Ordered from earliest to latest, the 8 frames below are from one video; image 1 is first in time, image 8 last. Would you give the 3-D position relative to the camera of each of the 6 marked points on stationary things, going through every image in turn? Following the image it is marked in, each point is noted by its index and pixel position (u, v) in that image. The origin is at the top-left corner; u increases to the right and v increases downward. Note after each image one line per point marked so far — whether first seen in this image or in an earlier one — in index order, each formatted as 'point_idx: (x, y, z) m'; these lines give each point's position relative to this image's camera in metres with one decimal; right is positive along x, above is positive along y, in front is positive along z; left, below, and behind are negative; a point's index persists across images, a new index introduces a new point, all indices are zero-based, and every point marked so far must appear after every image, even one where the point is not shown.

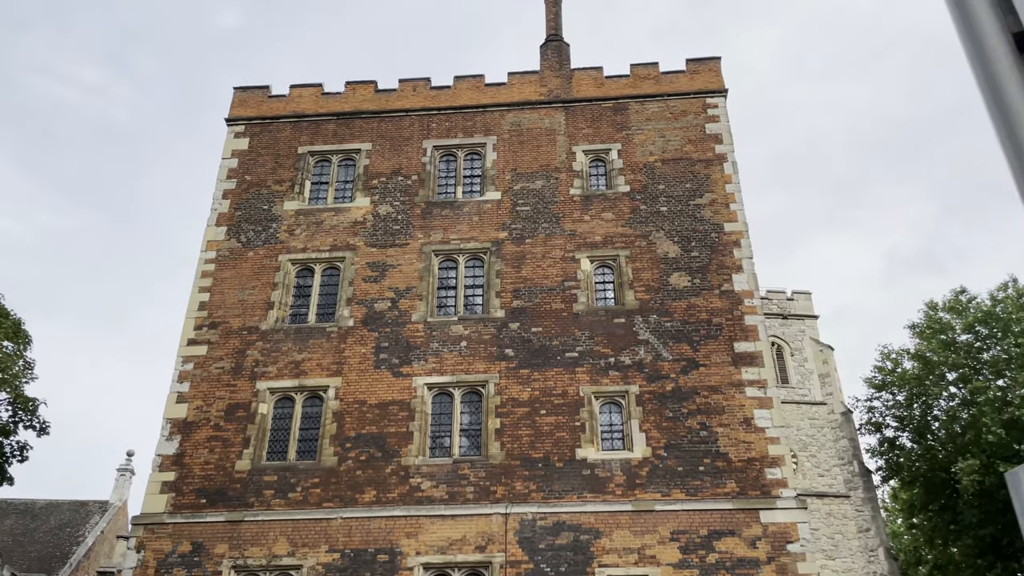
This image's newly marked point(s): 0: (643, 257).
0: (+2.5, +0.6, +16.4) m
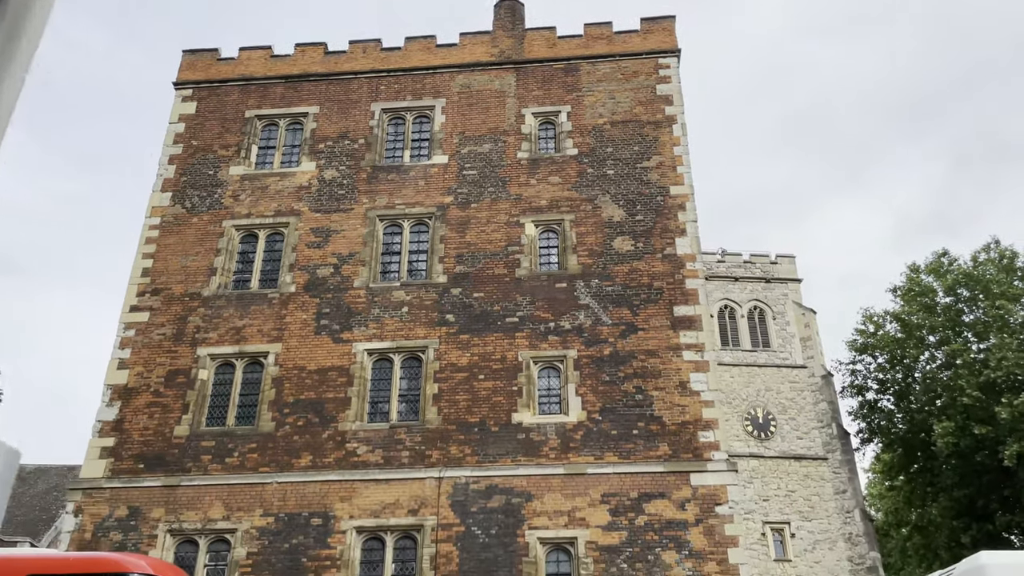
0: (+1.5, +1.3, +16.3) m
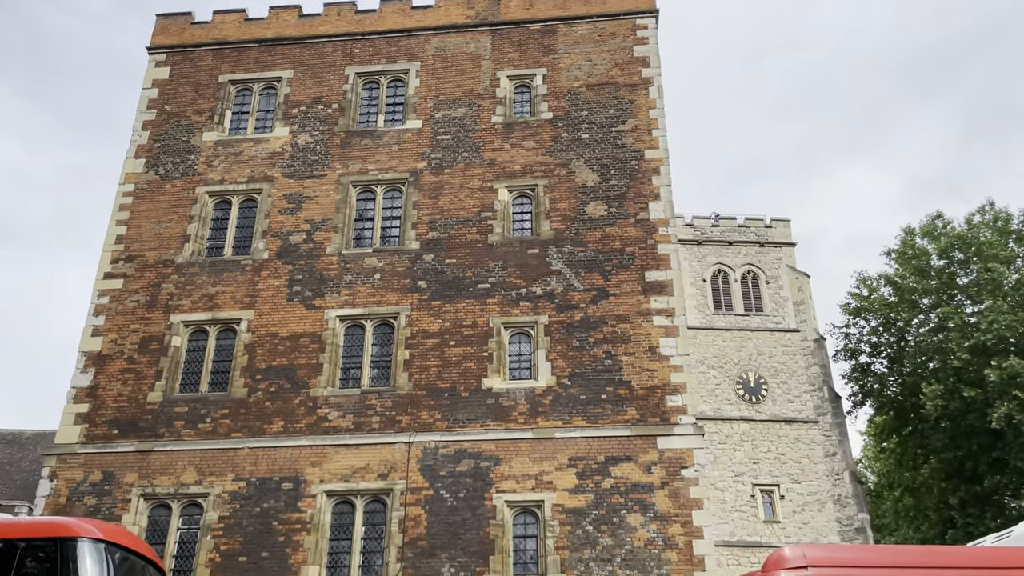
0: (+0.9, +2.0, +16.2) m
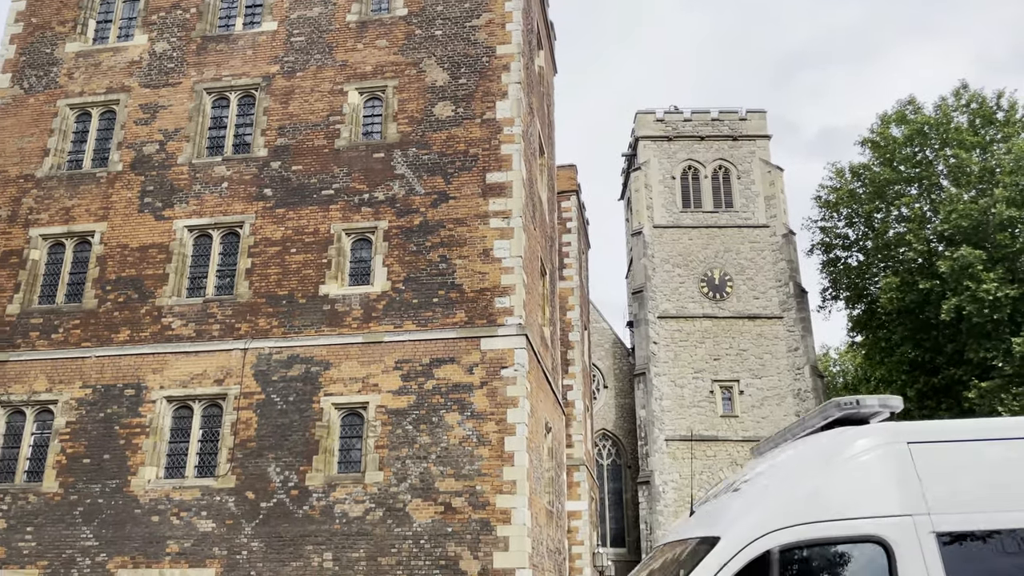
0: (-1.9, +3.8, +15.8) m
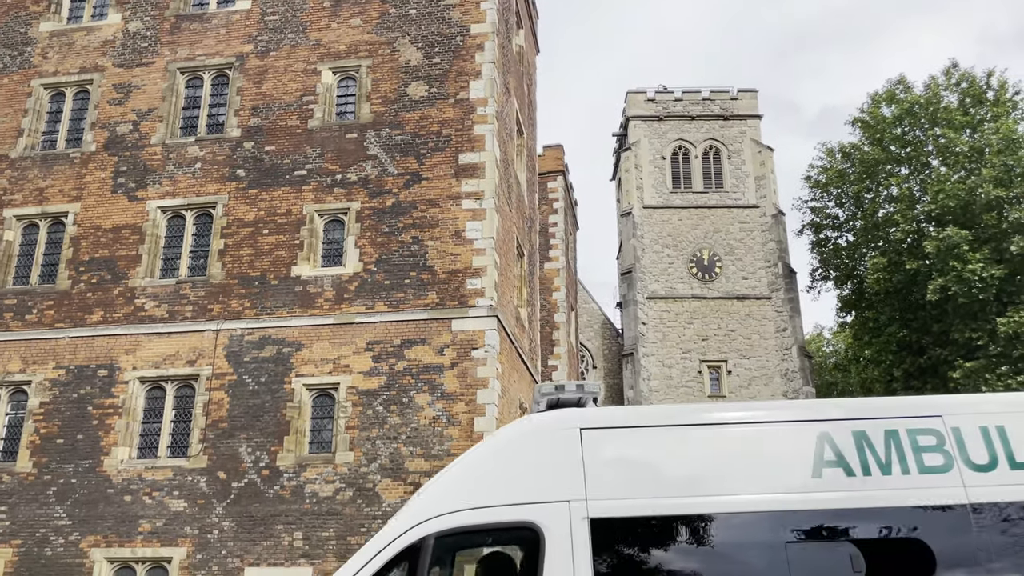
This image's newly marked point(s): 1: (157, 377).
0: (-2.4, +4.1, +15.7) m
1: (-6.0, -1.5, +14.2) m
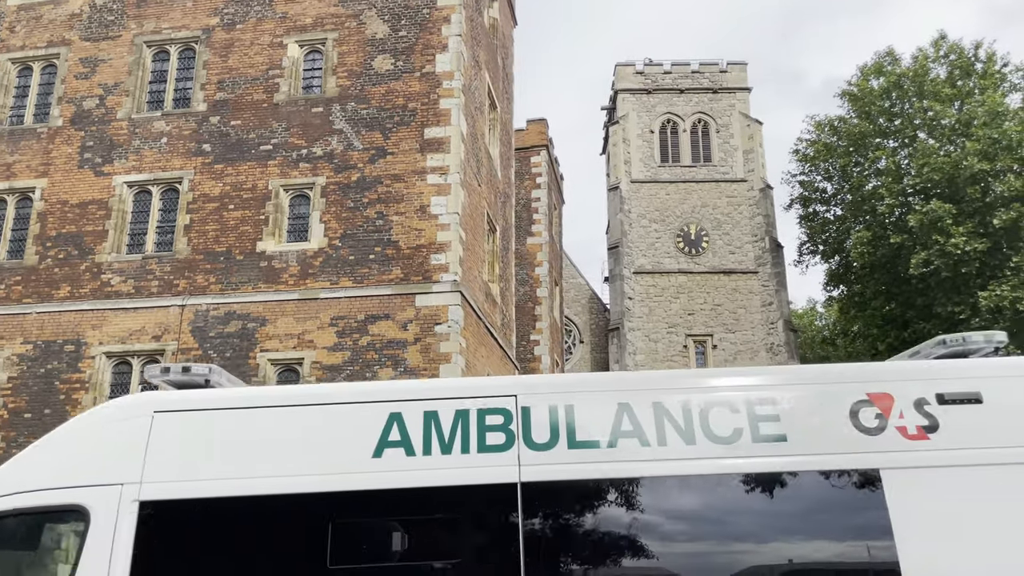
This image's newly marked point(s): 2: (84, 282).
0: (-3.0, +4.6, +15.6) m
1: (-6.6, -1.1, +14.3) m
2: (-7.5, +0.1, +14.8) m
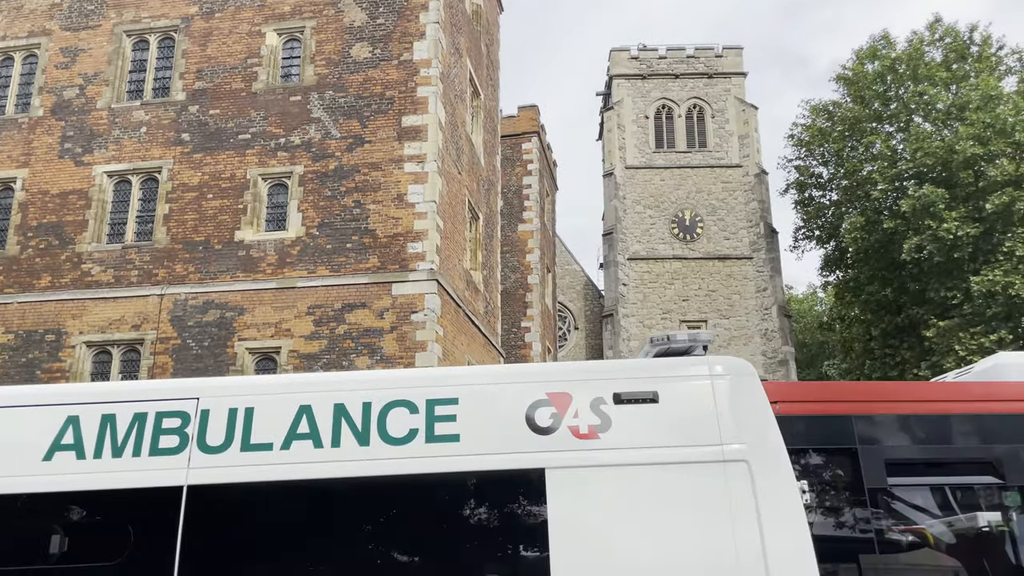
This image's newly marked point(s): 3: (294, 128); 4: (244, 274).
0: (-3.3, +4.8, +15.5) m
1: (-6.9, -0.9, +14.3) m
2: (-7.9, +0.3, +14.9) m
3: (-3.9, +2.8, +15.0) m
4: (-4.5, +0.2, +14.3) m
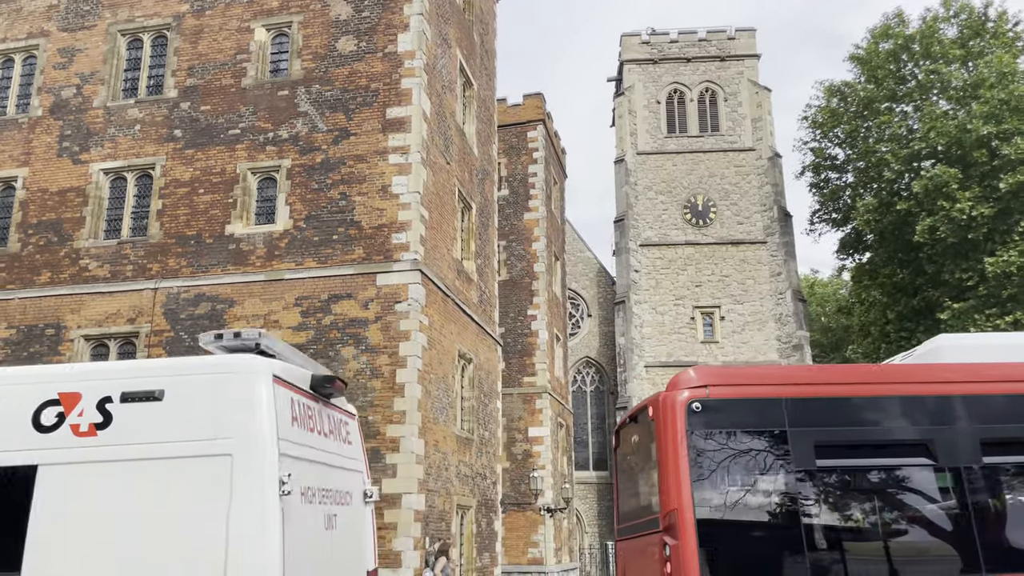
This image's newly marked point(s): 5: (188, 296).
0: (-3.6, +5.0, +15.7) m
1: (-7.2, -0.8, +14.7) m
2: (-8.1, +0.4, +15.3) m
3: (-4.1, +3.0, +15.2) m
4: (-4.8, +0.4, +14.6) m
5: (-5.6, -0.1, +14.6) m
